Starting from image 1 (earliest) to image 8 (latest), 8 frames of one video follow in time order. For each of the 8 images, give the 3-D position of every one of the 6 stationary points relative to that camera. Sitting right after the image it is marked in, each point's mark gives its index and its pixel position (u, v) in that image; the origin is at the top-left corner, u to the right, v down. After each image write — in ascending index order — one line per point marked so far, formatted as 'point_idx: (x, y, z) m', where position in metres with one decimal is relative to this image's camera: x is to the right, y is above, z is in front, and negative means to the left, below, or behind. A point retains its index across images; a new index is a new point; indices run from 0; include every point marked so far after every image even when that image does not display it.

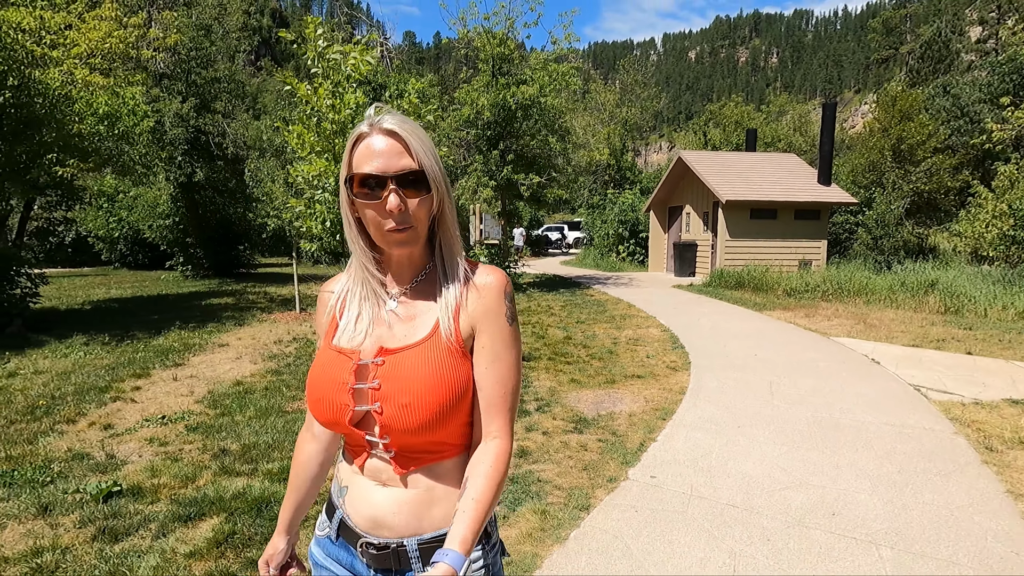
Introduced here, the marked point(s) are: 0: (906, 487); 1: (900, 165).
0: (+2.6, -1.3, +3.5) m
1: (+14.0, +4.4, +19.4) m
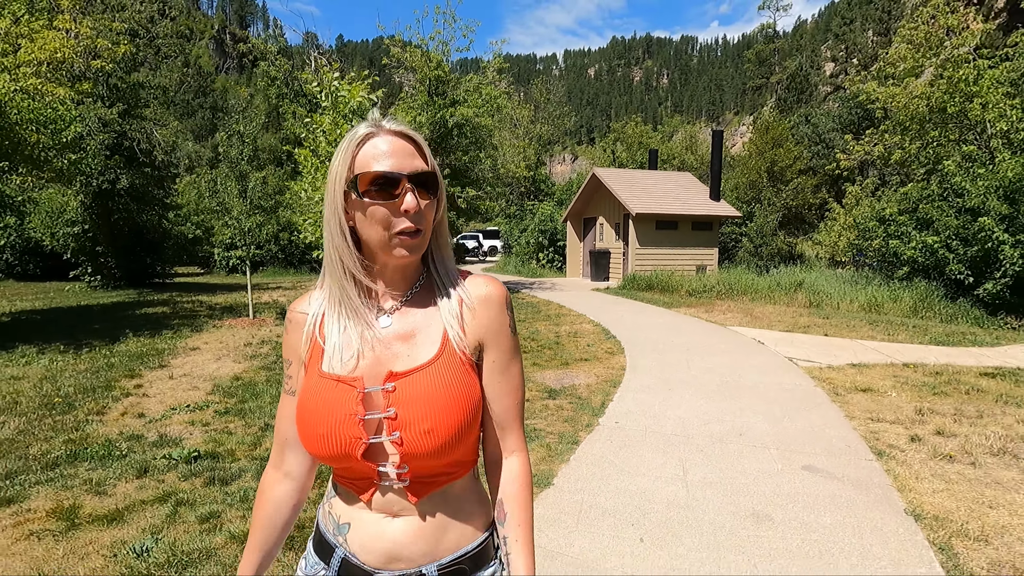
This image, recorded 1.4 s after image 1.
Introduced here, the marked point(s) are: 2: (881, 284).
0: (+2.6, -1.2, +5.1) m
1: (+11.0, +4.4, +22.7) m
2: (+9.0, +0.1, +13.1) m
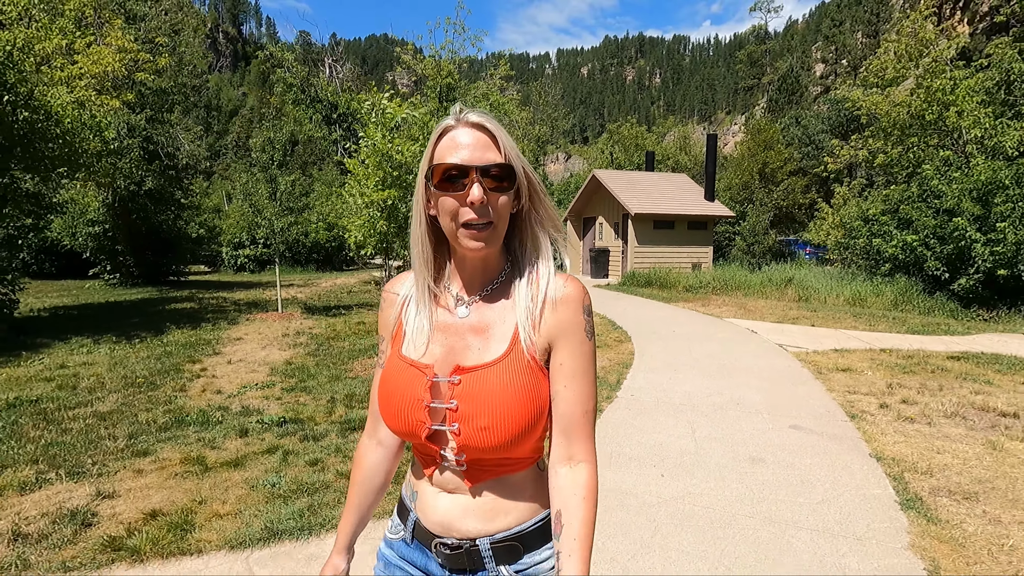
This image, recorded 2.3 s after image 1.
0: (+2.9, -1.1, +5.9) m
1: (+11.1, +4.5, +23.7) m
2: (+9.2, +0.2, +14.0) m
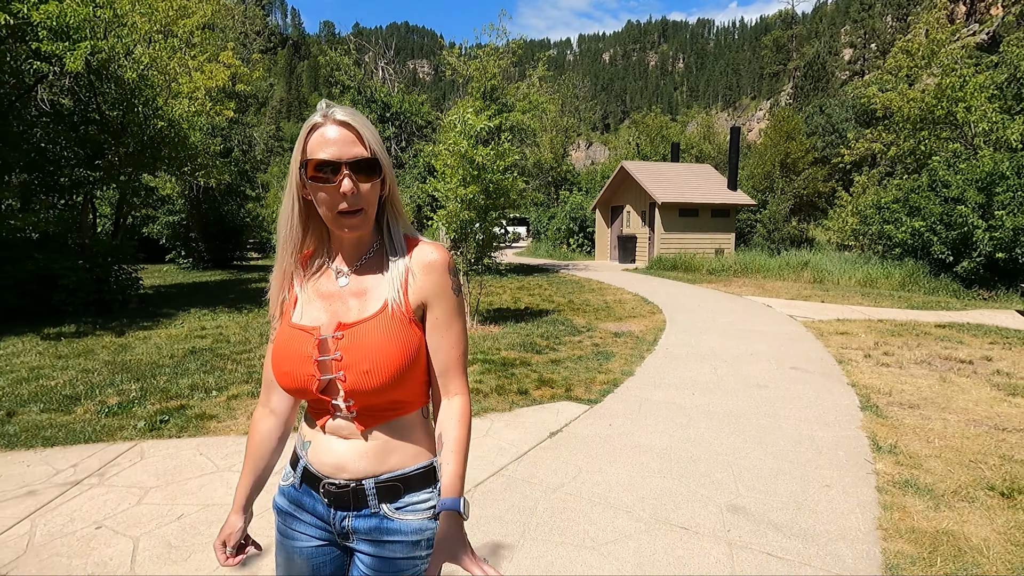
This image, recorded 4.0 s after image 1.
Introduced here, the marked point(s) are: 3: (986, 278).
0: (+3.7, -0.8, +7.4) m
1: (+12.6, +5.2, +24.7) m
2: (+10.4, +0.7, +15.2) m
3: (+11.8, +0.2, +13.4) m
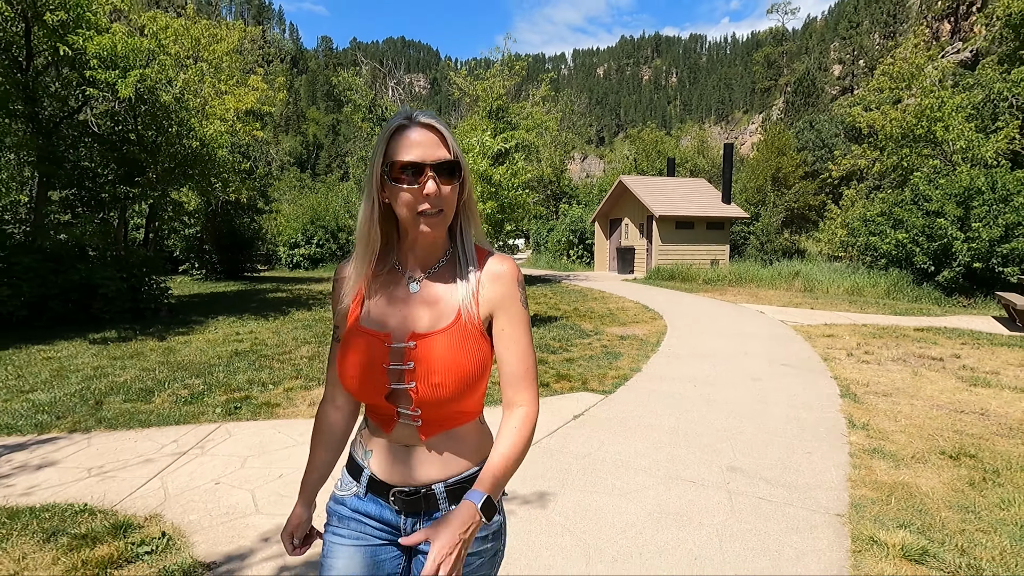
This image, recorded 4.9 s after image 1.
0: (+4.0, -0.9, +8.1) m
1: (+12.7, +4.7, +25.7) m
2: (+10.5, +0.5, +16.1) m
3: (+12.0, 0.0, +14.2) m
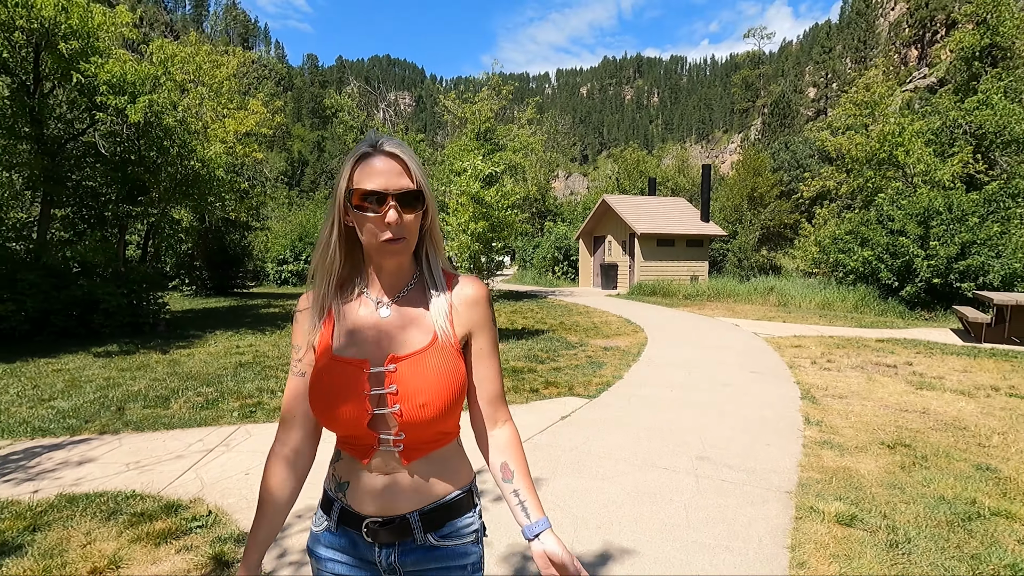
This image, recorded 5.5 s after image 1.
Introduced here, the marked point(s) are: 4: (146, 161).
0: (+3.8, -1.1, +8.7) m
1: (+12.0, +4.0, +26.7) m
2: (+10.1, 0.0, +16.9) m
3: (+11.6, -0.4, +15.1) m
4: (-7.8, +2.7, +11.5) m
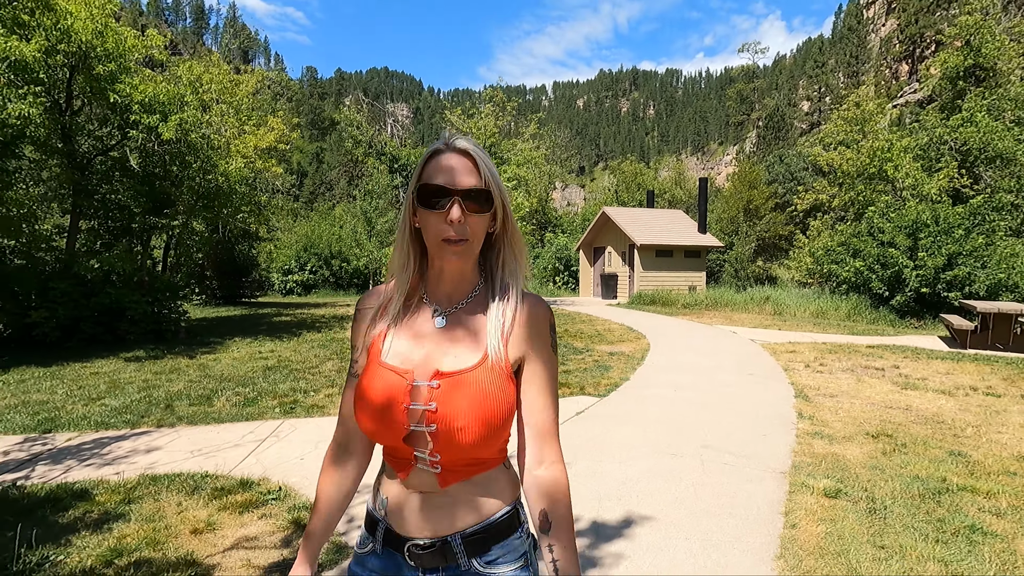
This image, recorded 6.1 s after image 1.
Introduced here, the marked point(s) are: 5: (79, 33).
0: (+4.0, -1.2, +9.3) m
1: (+12.1, +3.5, +27.4) m
2: (+10.3, -0.3, +17.5) m
3: (+11.8, -0.6, +15.7) m
4: (-7.6, +2.5, +12.0) m
5: (-8.2, +4.8, +10.2) m
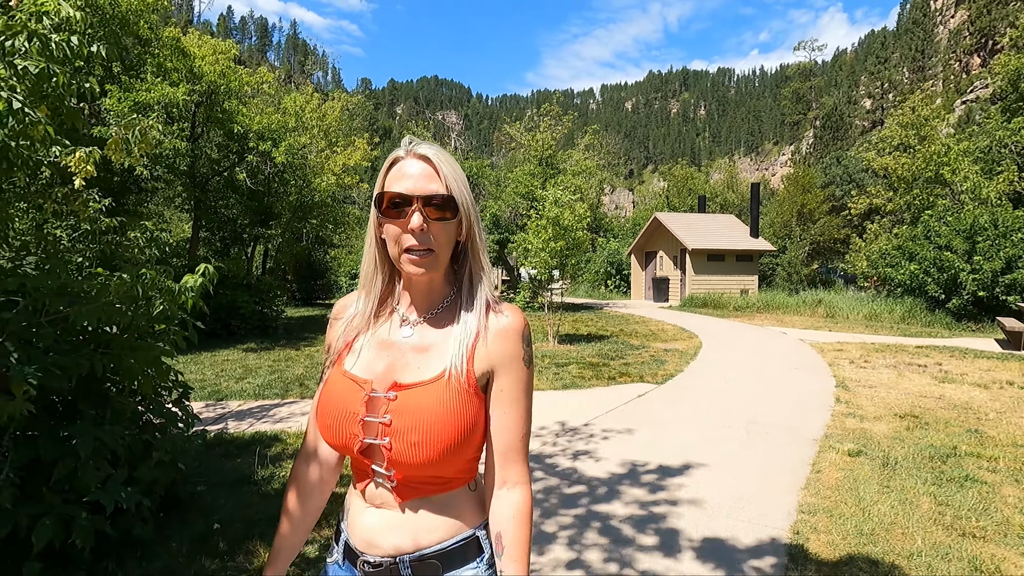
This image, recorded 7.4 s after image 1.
0: (+5.2, -1.3, +10.0) m
1: (+14.9, +3.3, +27.4) m
2: (+12.2, -0.4, +17.7) m
3: (+13.5, -0.7, +15.8) m
4: (-6.1, +2.5, +13.8) m
5: (-6.8, +4.8, +12.0) m
